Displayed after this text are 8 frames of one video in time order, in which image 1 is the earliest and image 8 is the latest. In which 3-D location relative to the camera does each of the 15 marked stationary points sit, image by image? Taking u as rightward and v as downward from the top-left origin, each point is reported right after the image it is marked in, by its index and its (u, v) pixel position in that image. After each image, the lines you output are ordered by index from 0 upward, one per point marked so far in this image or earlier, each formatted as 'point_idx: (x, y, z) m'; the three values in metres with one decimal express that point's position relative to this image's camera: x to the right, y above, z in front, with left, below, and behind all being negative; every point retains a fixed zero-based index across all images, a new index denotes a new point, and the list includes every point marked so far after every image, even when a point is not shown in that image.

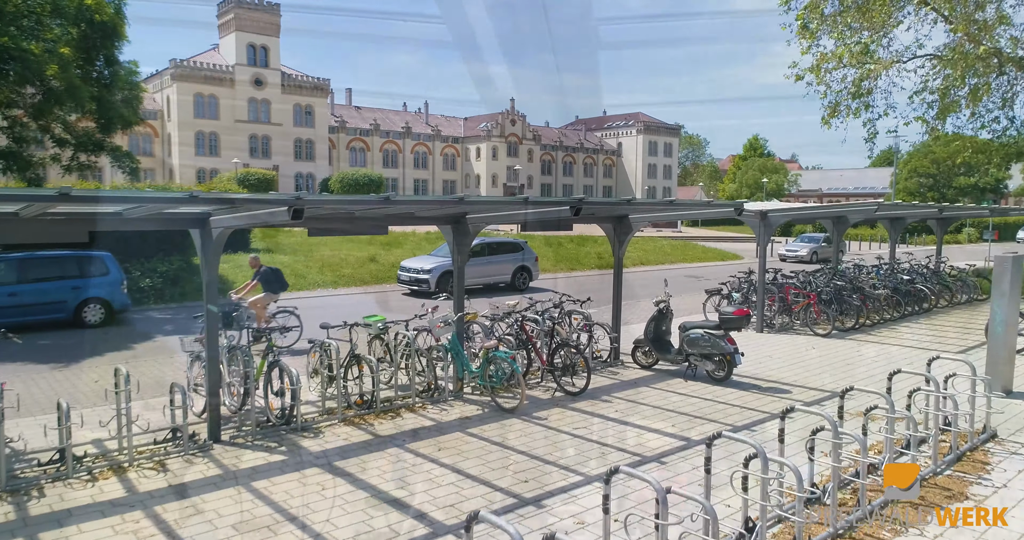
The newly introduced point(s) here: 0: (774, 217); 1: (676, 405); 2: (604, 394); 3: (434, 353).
0: (+4.4, +0.9, +11.7) m
1: (+1.7, -1.4, +7.4) m
2: (+1.0, -1.4, +7.8) m
3: (-0.9, -0.9, +7.7) m
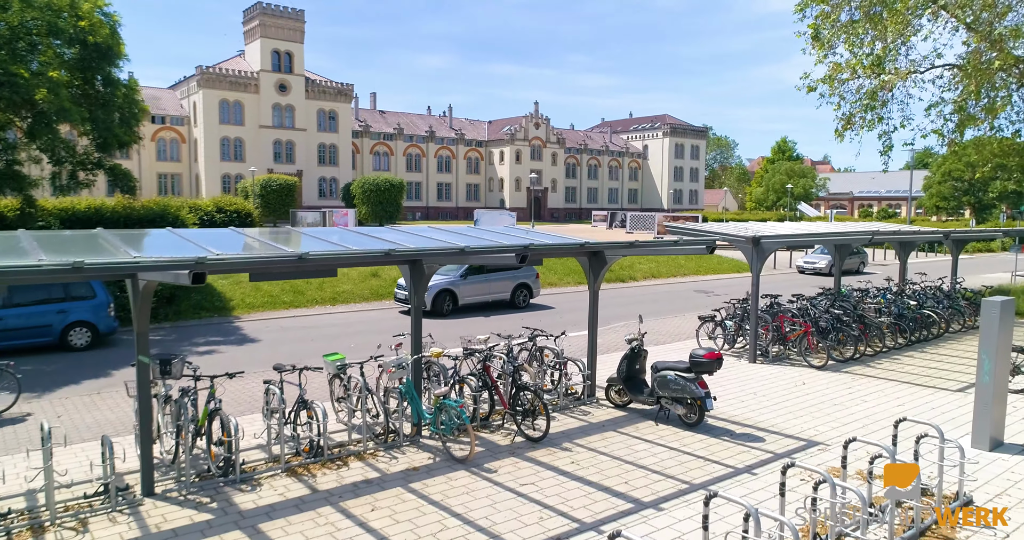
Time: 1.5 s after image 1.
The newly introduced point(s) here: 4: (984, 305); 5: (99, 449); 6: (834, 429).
0: (+4.1, +0.4, +11.3) m
1: (+1.3, -1.9, +7.0) m
2: (+0.6, -1.8, +7.5) m
3: (-1.3, -1.4, +7.5) m
4: (+4.8, -0.4, +7.1) m
5: (-4.2, -1.8, +7.1) m
6: (+3.6, -1.8, +7.9) m
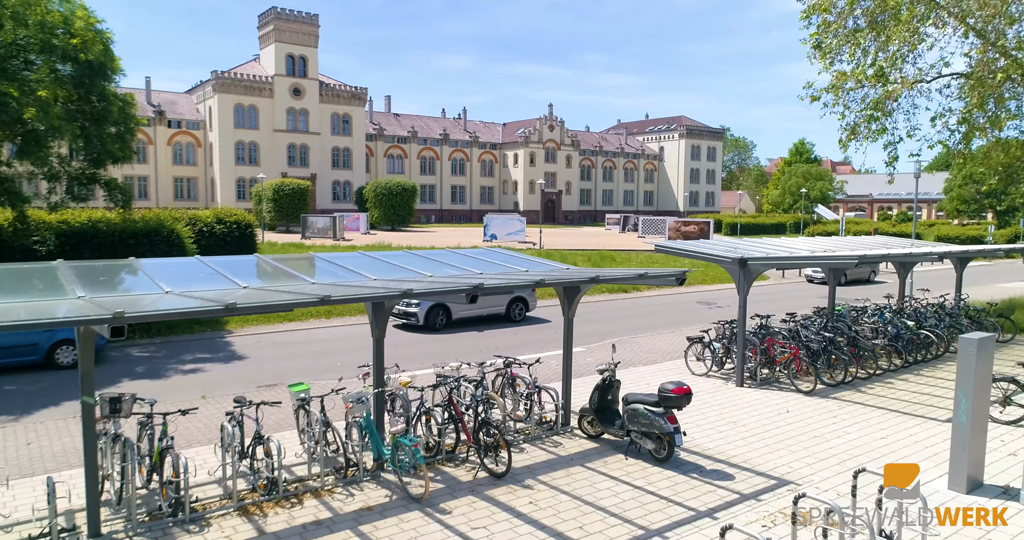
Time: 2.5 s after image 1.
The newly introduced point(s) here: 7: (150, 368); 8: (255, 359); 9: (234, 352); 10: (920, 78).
0: (+3.8, +0.1, +11.0) m
1: (+0.9, -2.2, +6.9) m
2: (+0.2, -2.2, +7.3) m
3: (-1.7, -1.7, +7.4) m
4: (+4.4, -0.7, +6.9) m
5: (-4.6, -2.1, +7.0) m
6: (+3.3, -2.2, +7.7) m
7: (-6.5, -1.8, +12.6) m
8: (-5.0, -1.7, +13.7) m
9: (-5.6, -1.7, +14.0) m
10: (+11.4, +5.4, +19.6) m
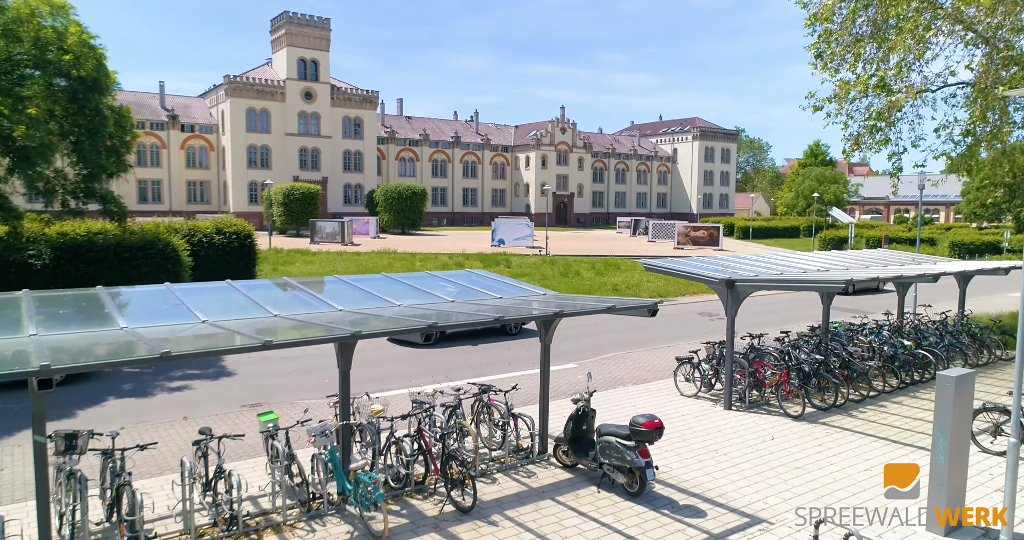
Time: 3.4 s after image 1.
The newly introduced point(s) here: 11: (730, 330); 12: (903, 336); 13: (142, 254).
0: (+3.6, -0.3, +10.8) m
1: (+0.5, -2.5, +6.7) m
2: (-0.2, -2.5, +7.2) m
3: (-2.0, -2.0, +7.3) m
4: (+4.1, -1.0, +6.7) m
5: (-4.9, -2.5, +7.0) m
6: (+2.9, -2.5, +7.5) m
7: (-6.8, -2.1, +12.6) m
8: (-5.2, -2.1, +13.6) m
9: (-5.8, -2.0, +14.0) m
10: (+11.4, +5.0, +19.2) m
11: (+3.4, -1.0, +11.1) m
12: (+7.7, -1.3, +13.8) m
13: (-8.8, +0.4, +16.6) m
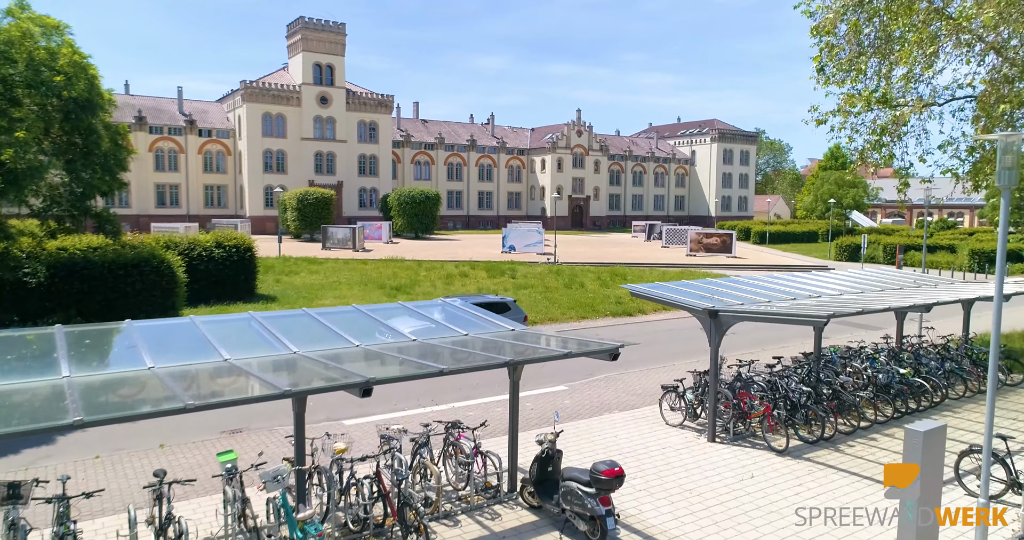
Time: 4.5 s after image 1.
0: (+3.2, -0.7, +10.6) m
1: (+0.1, -3.0, +6.5) m
2: (-0.6, -2.9, +7.0) m
3: (-2.5, -2.4, +7.2) m
4: (+3.6, -1.5, +6.4) m
5: (-5.4, -2.9, +7.0) m
6: (+2.5, -2.9, +7.2) m
7: (-7.1, -2.5, +12.6) m
8: (-5.5, -2.5, +13.6) m
9: (-6.1, -2.4, +14.0) m
10: (+11.3, +4.6, +18.7) m
11: (+3.1, -1.4, +10.8) m
12: (+7.5, -1.8, +13.4) m
13: (-9.0, 0.0, +16.7) m
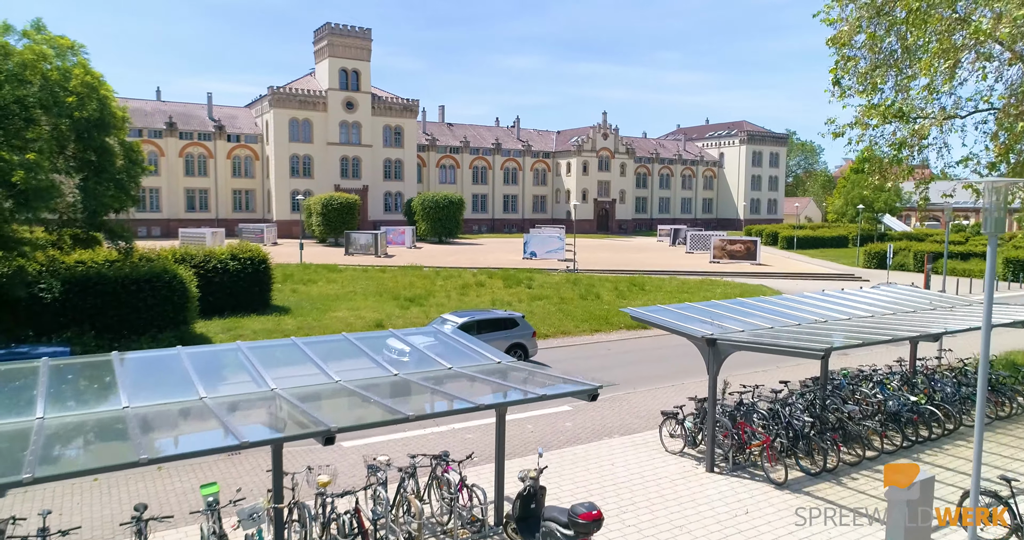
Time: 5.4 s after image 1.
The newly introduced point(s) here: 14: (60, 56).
0: (+3.1, -1.1, +10.4) m
1: (-0.2, -3.3, +6.4) m
2: (-0.8, -3.3, +7.0) m
3: (-2.7, -2.8, +7.2) m
4: (+3.3, -1.9, +6.1) m
5: (-5.6, -3.2, +7.1) m
6: (+2.3, -3.3, +7.0) m
7: (-7.1, -2.9, +12.8) m
8: (-5.5, -2.8, +13.7) m
9: (-6.0, -2.8, +14.2) m
10: (+11.5, +4.1, +18.2) m
11: (+3.0, -1.8, +10.6) m
12: (+7.5, -2.2, +13.0) m
13: (-8.8, -0.4, +16.9) m
14: (-9.9, +4.7, +15.3) m
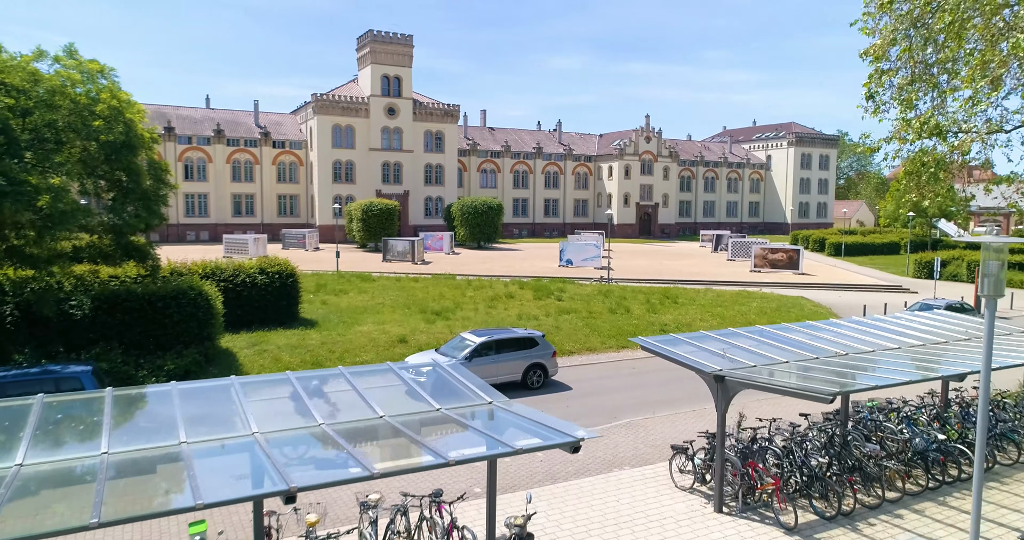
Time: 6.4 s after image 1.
0: (+3.1, -1.6, +10.0) m
1: (-0.4, -3.8, +6.3) m
2: (-1.1, -3.8, +6.8) m
3: (-2.9, -3.2, +7.2) m
4: (+3.1, -2.4, +5.8) m
5: (-5.8, -3.7, +7.3) m
6: (+2.0, -3.8, +6.7) m
7: (-6.9, -3.3, +13.1) m
8: (-5.2, -3.3, +13.9) m
9: (-5.8, -3.2, +14.4) m
10: (+12.0, +3.6, +17.3) m
11: (+3.0, -2.3, +10.2) m
12: (+7.6, -2.7, +12.4) m
13: (-8.3, -0.8, +17.3) m
14: (-9.5, +4.3, +15.8) m
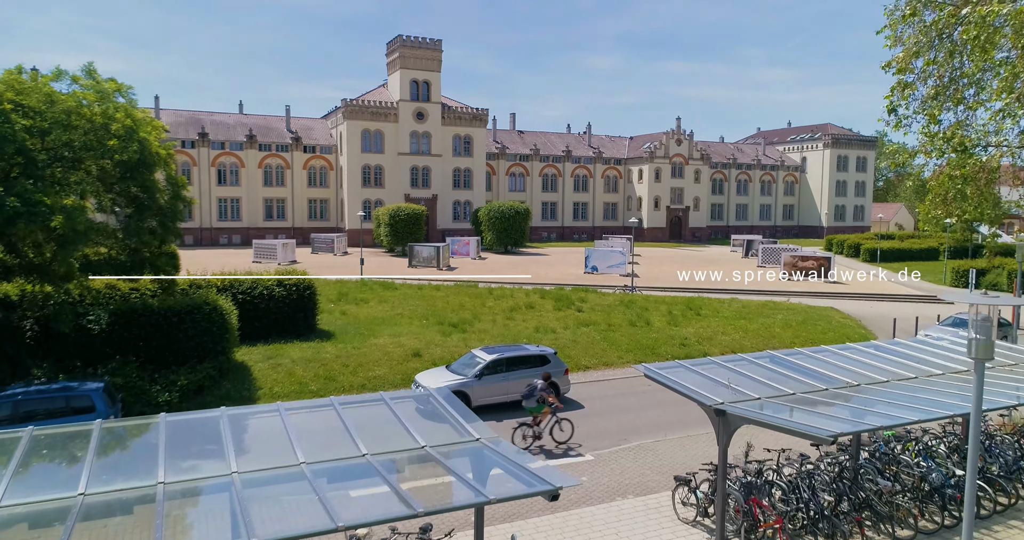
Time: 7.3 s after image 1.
0: (+3.1, -2.0, +9.7) m
1: (-0.7, -4.2, +6.1) m
2: (-1.3, -4.2, +6.7) m
3: (-3.1, -3.6, +7.1) m
4: (+2.8, -2.8, +5.5) m
5: (-6.0, -4.0, +7.4) m
6: (+1.8, -4.2, +6.4) m
7: (-6.8, -3.7, +13.2) m
8: (-5.1, -3.7, +14.0) m
9: (-5.6, -3.6, +14.5) m
10: (+12.3, +3.1, +16.5) m
11: (+3.0, -2.7, +9.9) m
12: (+7.7, -3.1, +11.9) m
13: (-8.1, -1.2, +17.5) m
14: (-9.3, +3.9, +16.0) m
